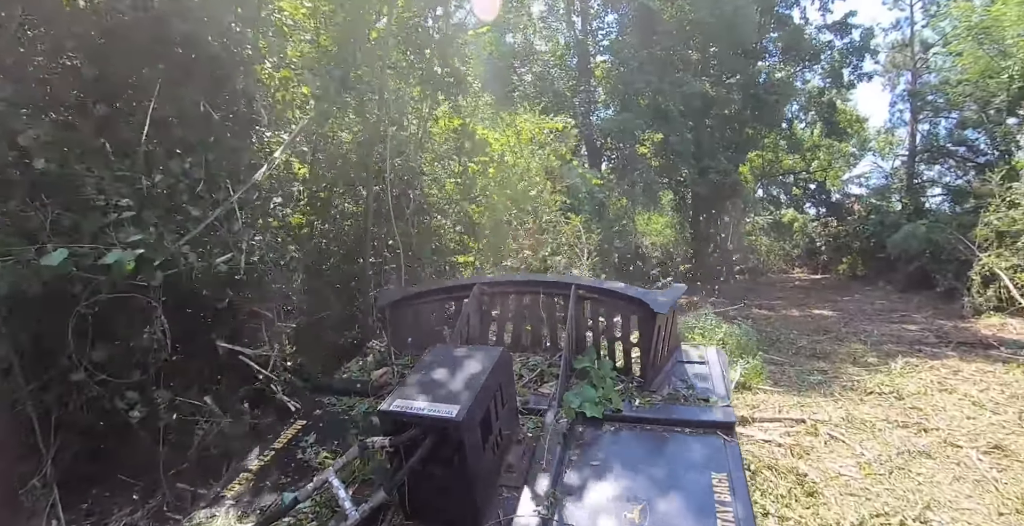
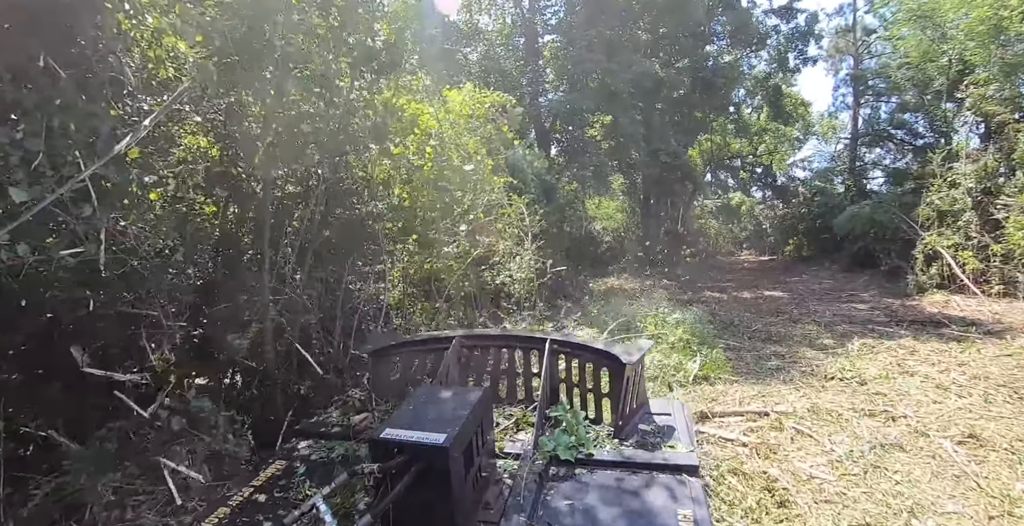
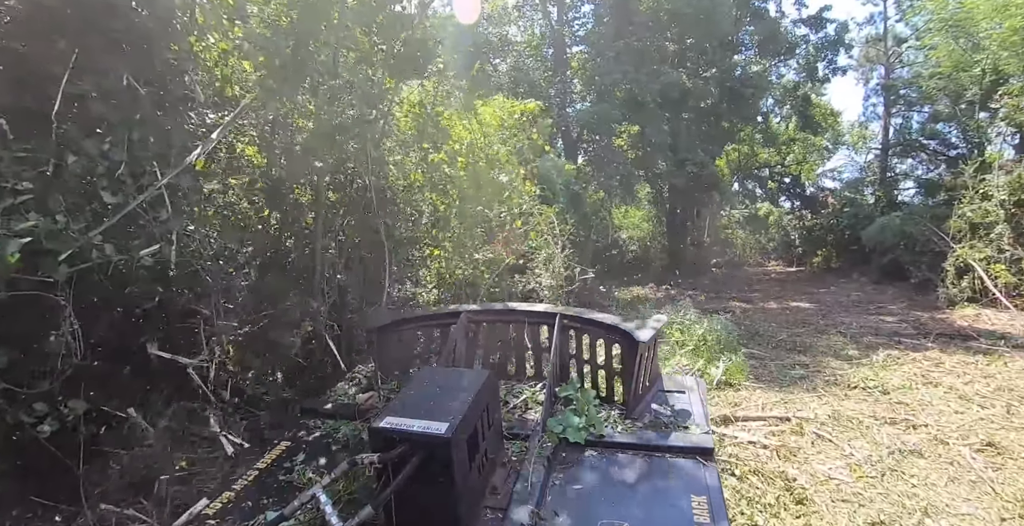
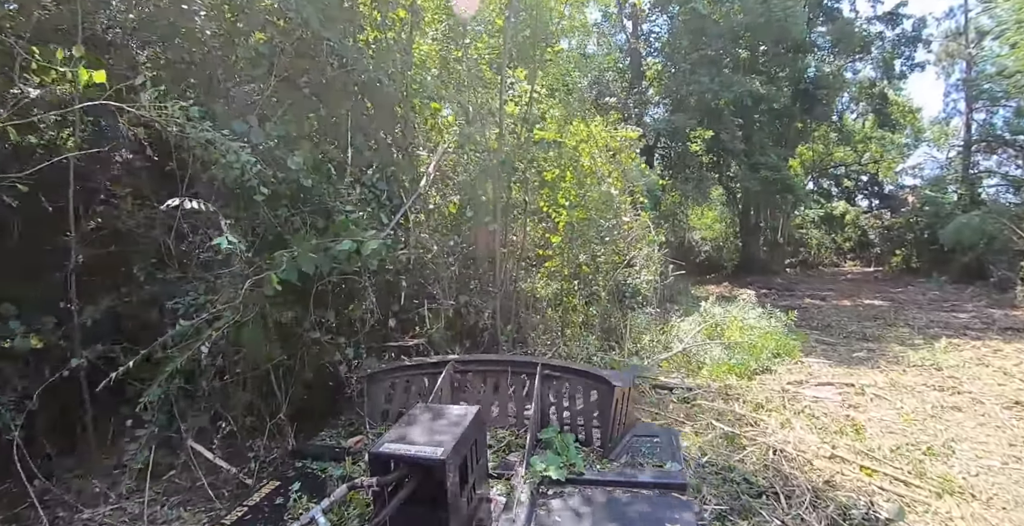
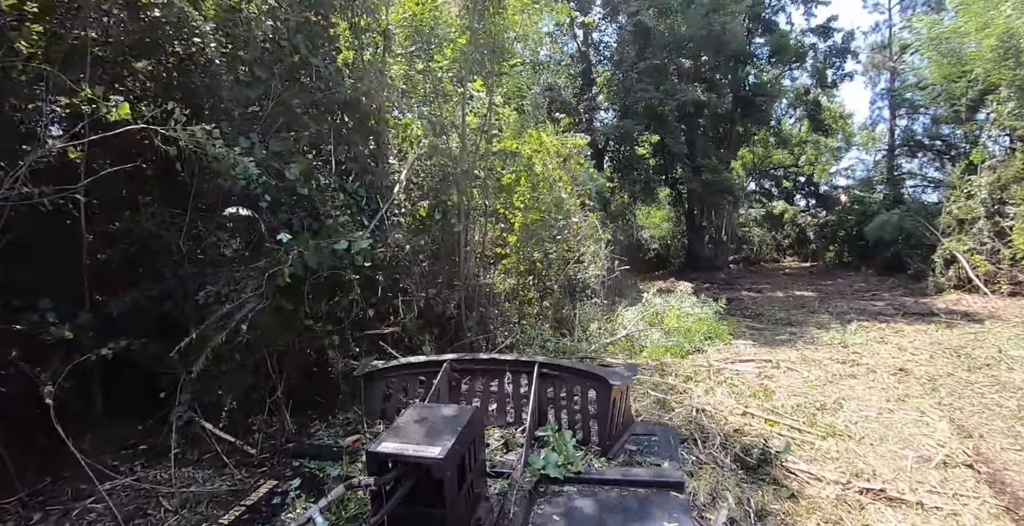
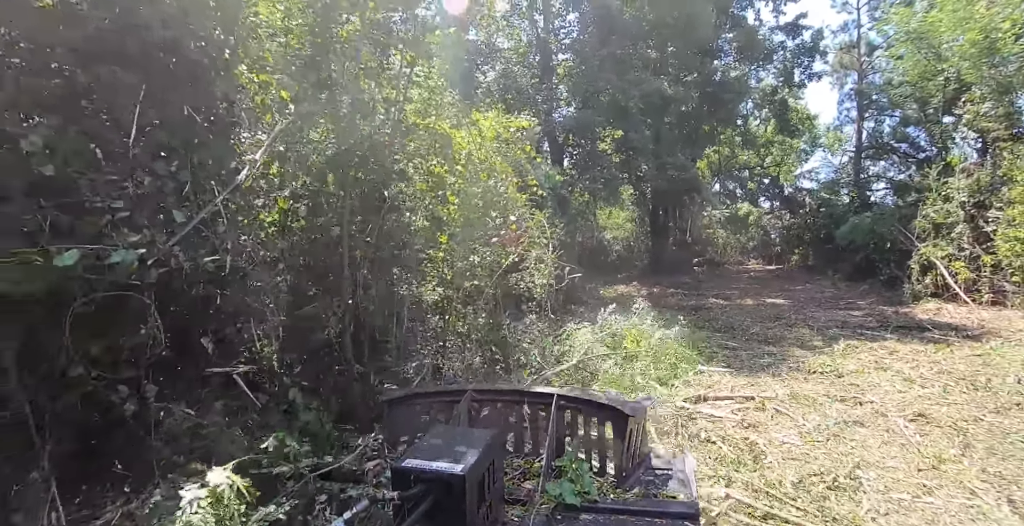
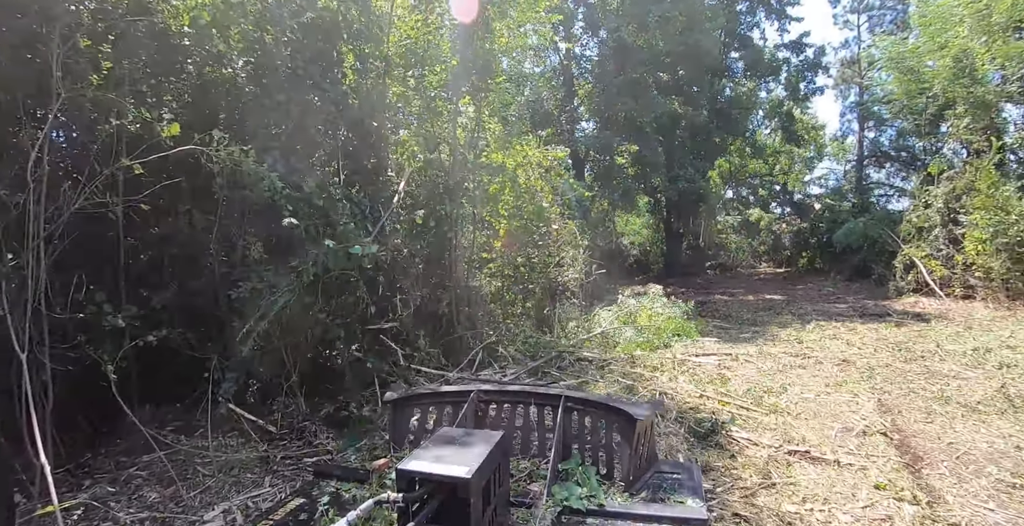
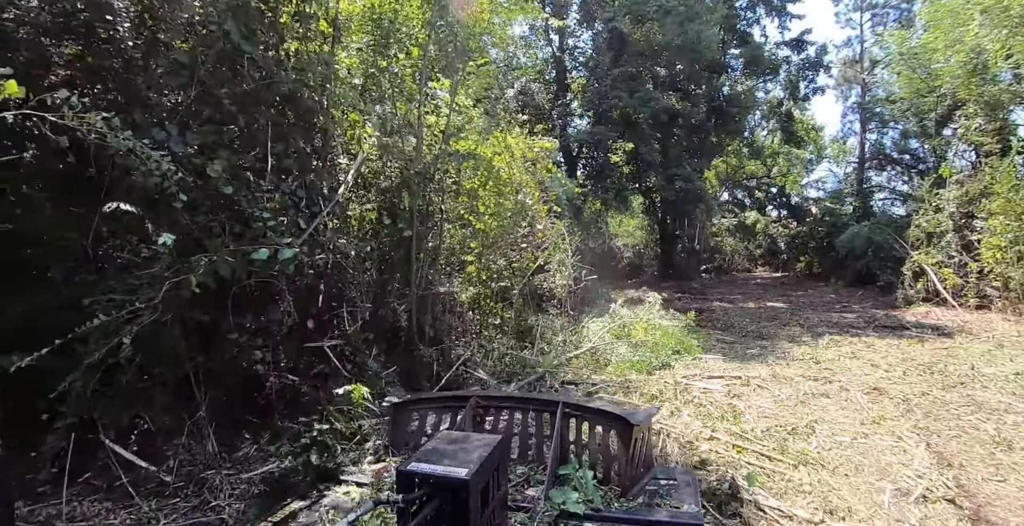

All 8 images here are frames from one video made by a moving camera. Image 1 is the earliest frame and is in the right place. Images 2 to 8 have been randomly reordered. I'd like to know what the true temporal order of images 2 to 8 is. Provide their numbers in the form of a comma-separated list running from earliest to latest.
3, 2, 6, 8, 7, 5, 4
